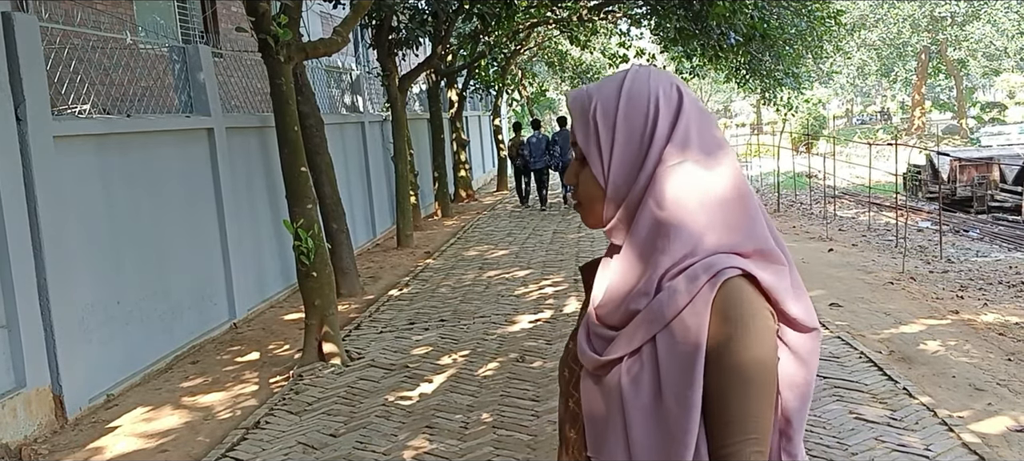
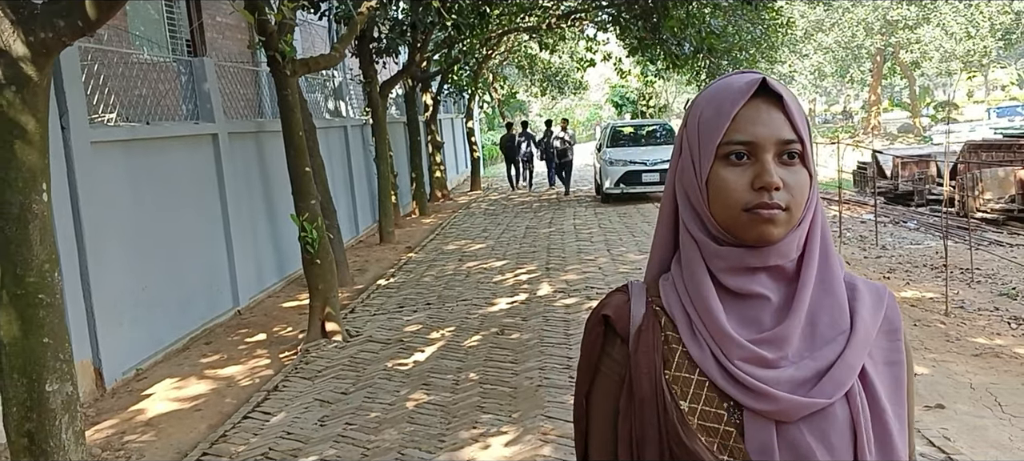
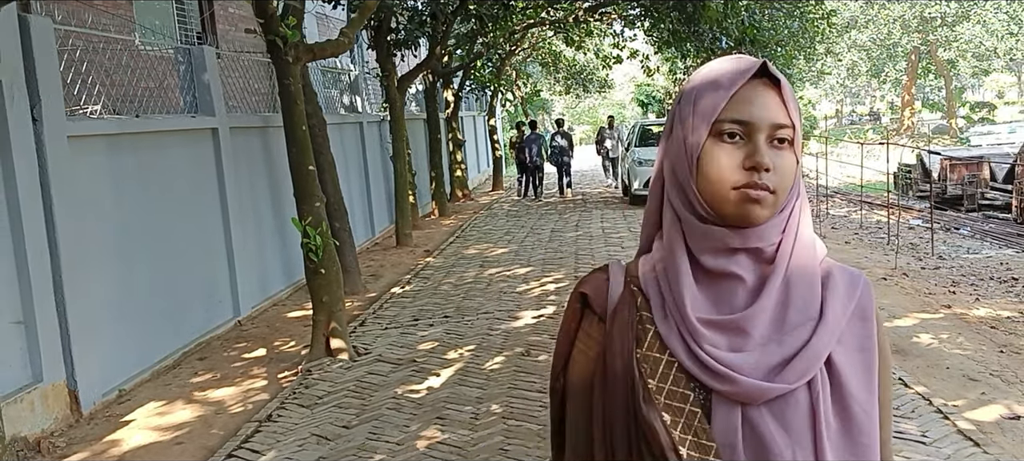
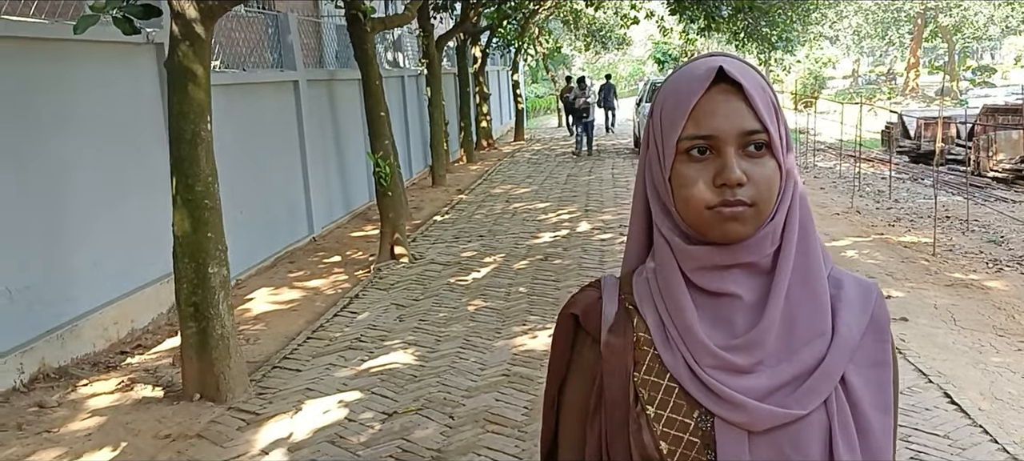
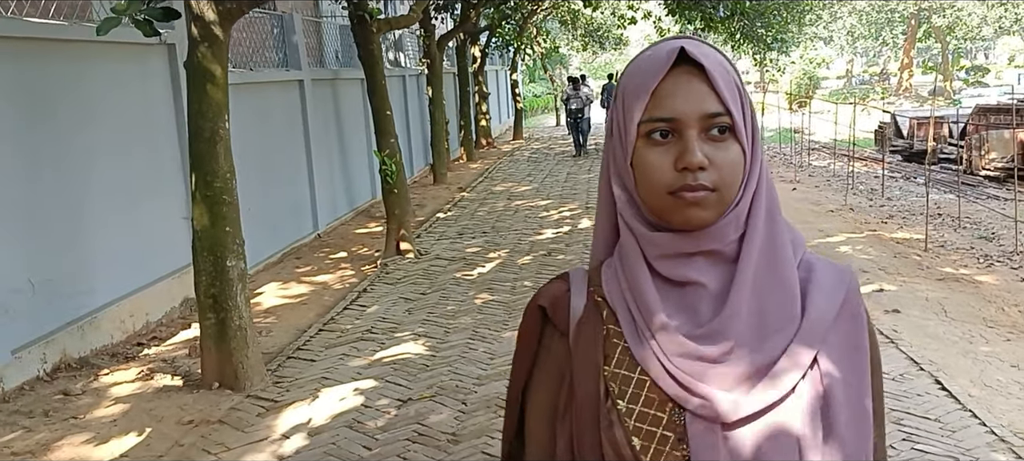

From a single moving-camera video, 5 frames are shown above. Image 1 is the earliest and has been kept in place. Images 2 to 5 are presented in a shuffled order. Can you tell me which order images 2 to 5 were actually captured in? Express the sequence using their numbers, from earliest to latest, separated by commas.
3, 2, 4, 5
